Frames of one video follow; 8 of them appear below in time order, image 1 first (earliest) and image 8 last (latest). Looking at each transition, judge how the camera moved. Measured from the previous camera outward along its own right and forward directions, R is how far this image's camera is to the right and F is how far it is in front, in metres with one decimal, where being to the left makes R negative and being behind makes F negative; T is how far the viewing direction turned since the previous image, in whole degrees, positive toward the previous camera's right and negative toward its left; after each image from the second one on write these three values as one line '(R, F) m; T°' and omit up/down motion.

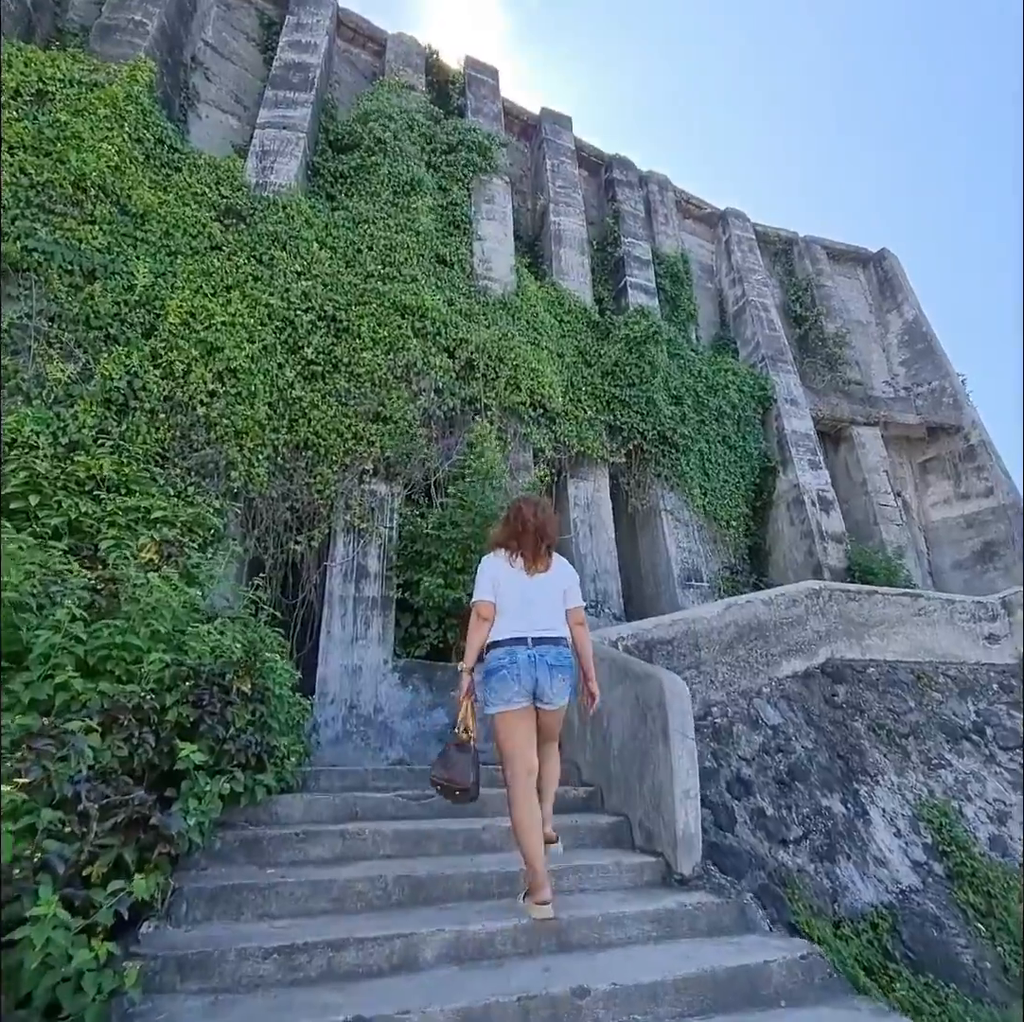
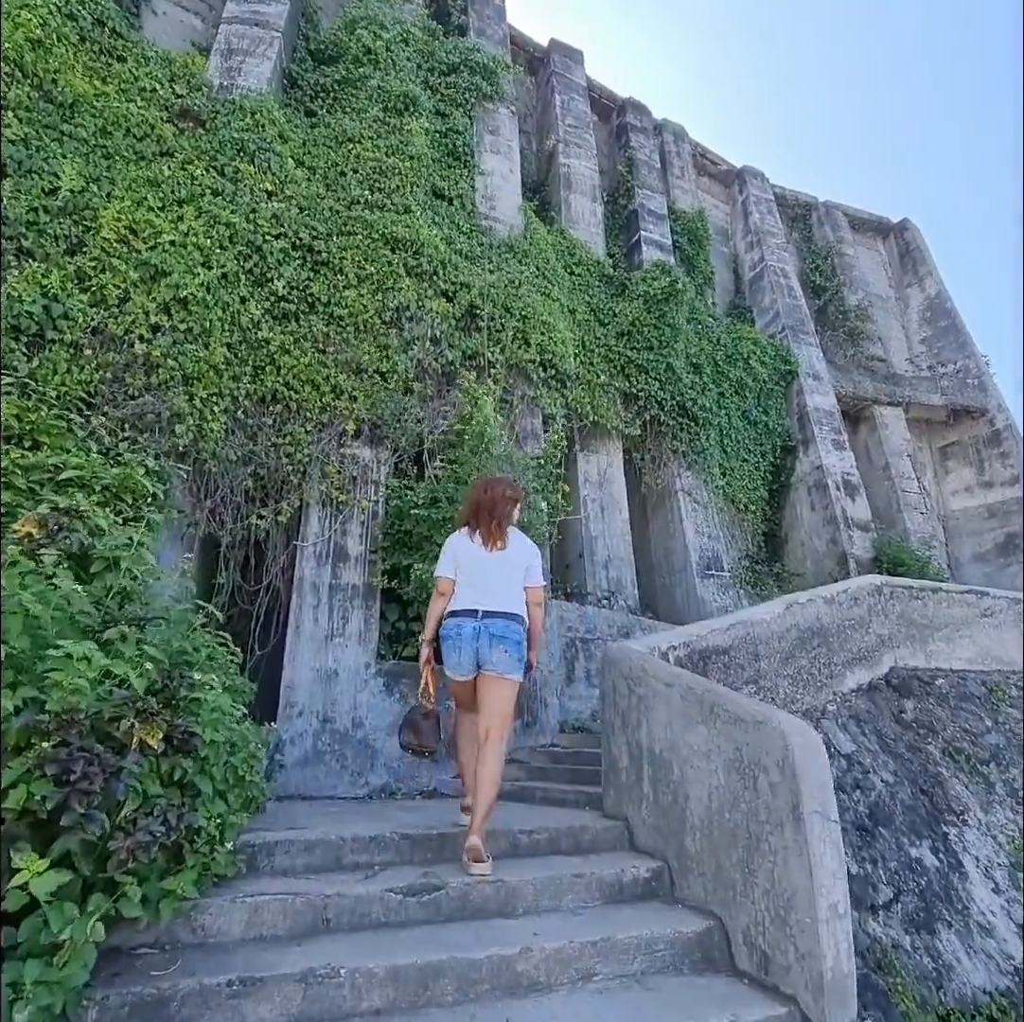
(-0.3, +1.4) m; +2°
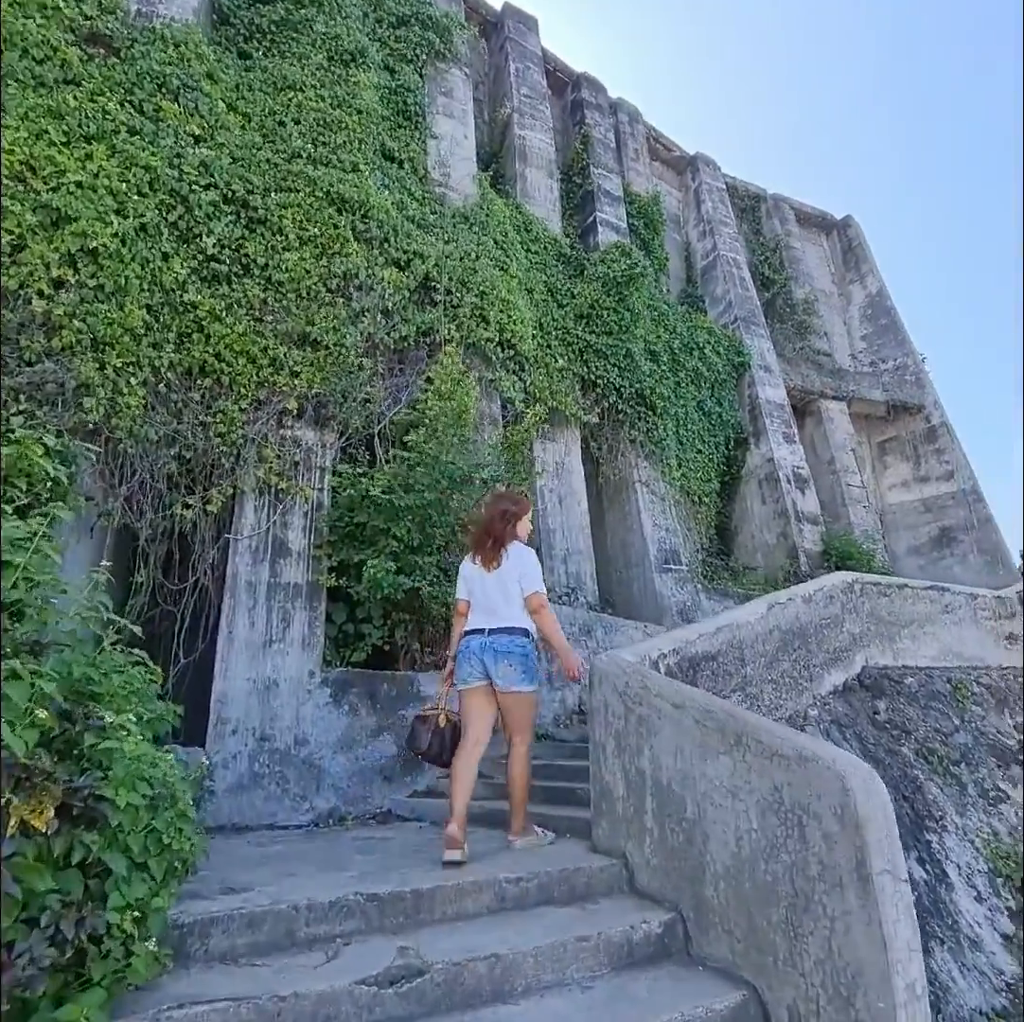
(-0.2, +0.6) m; +6°
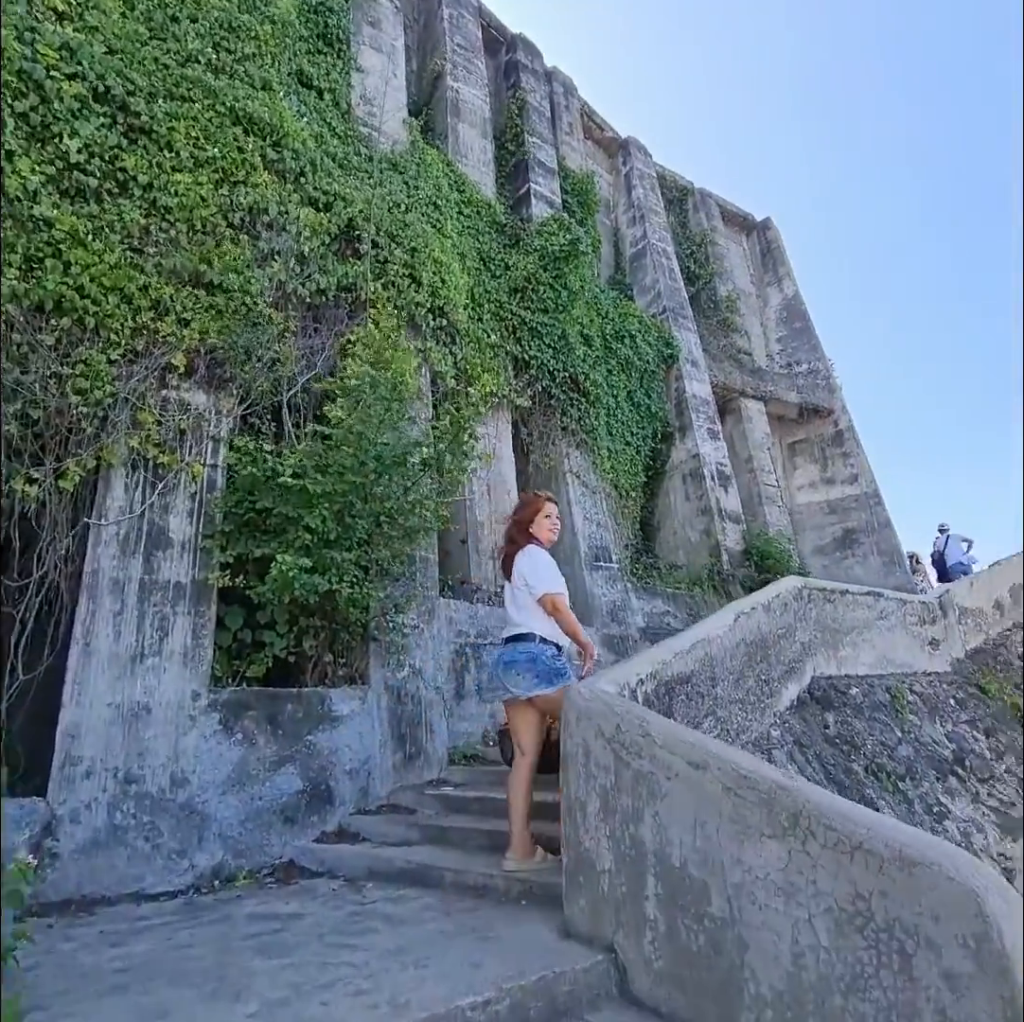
(-0.3, +0.8) m; +9°
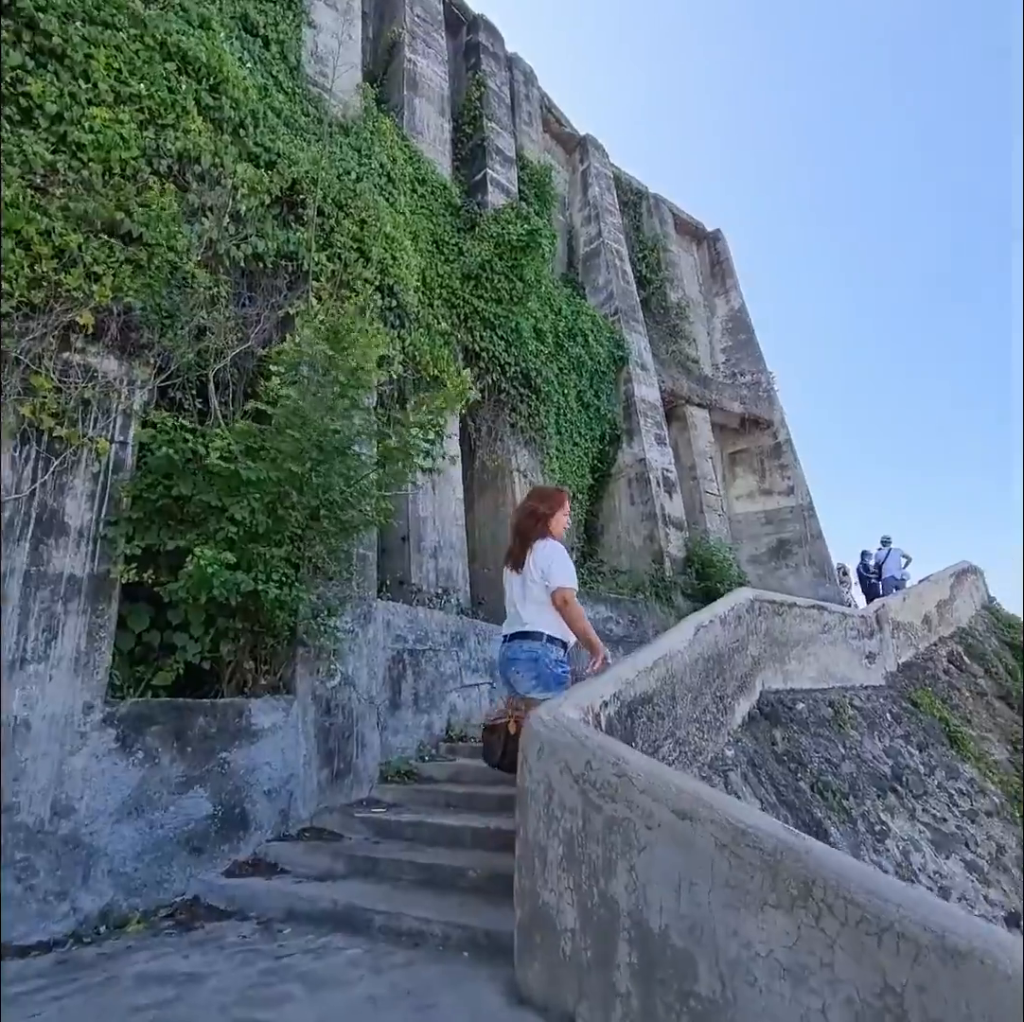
(-0.1, +0.4) m; +6°
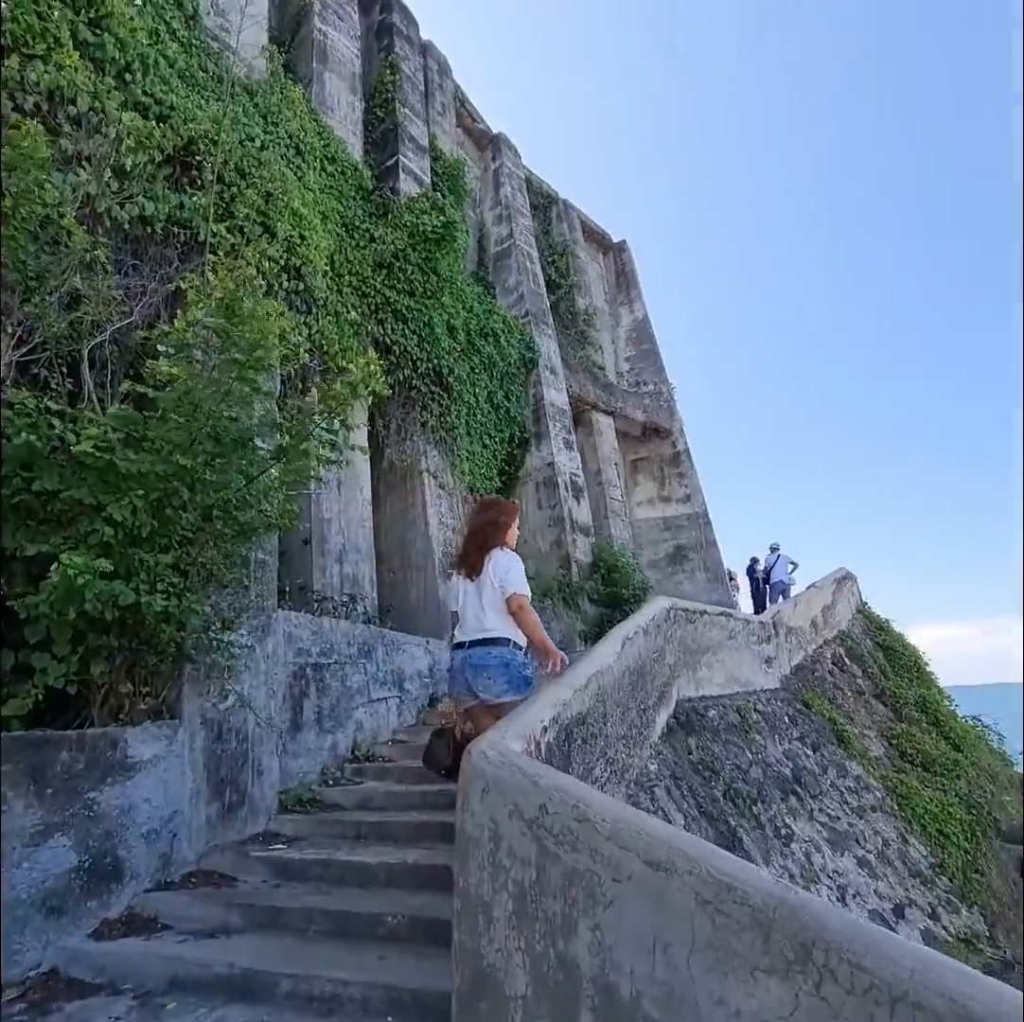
(-0.2, +0.3) m; +9°
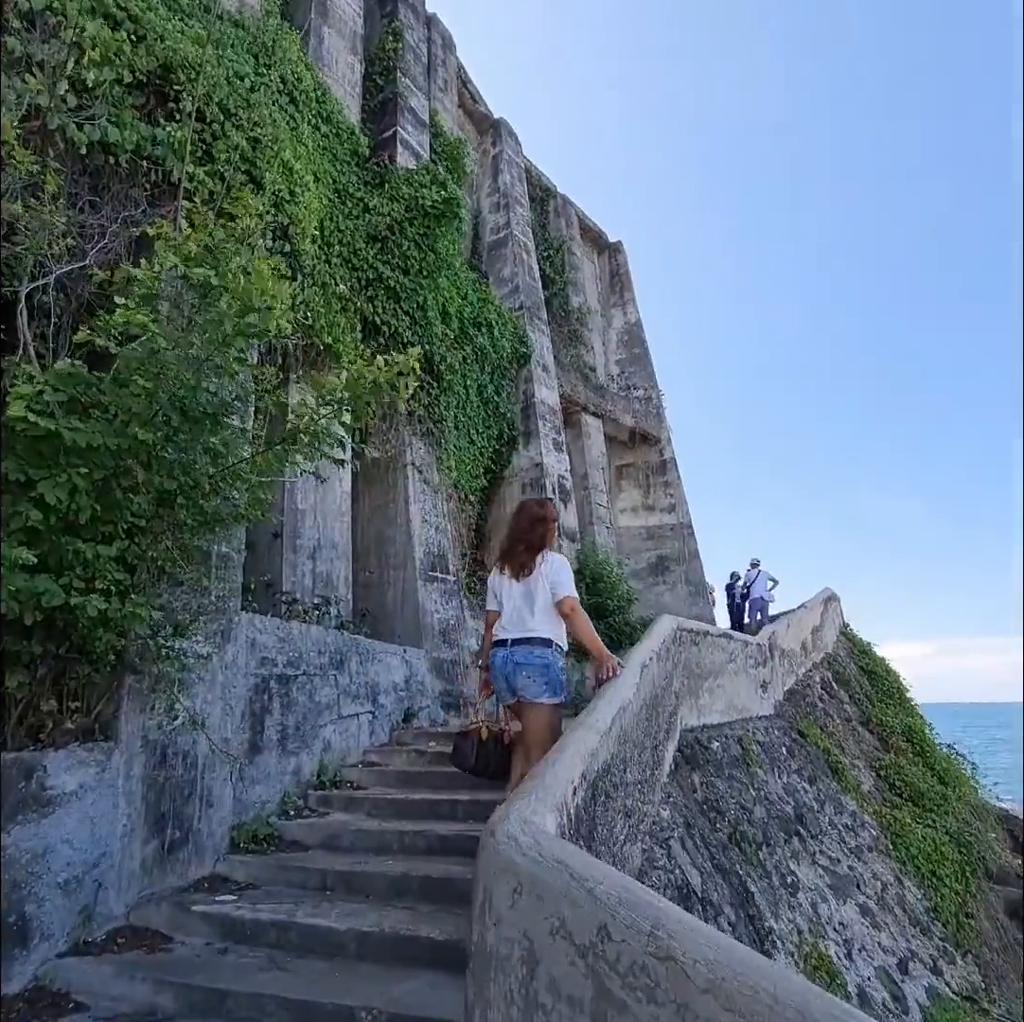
(-0.2, +0.6) m; +3°
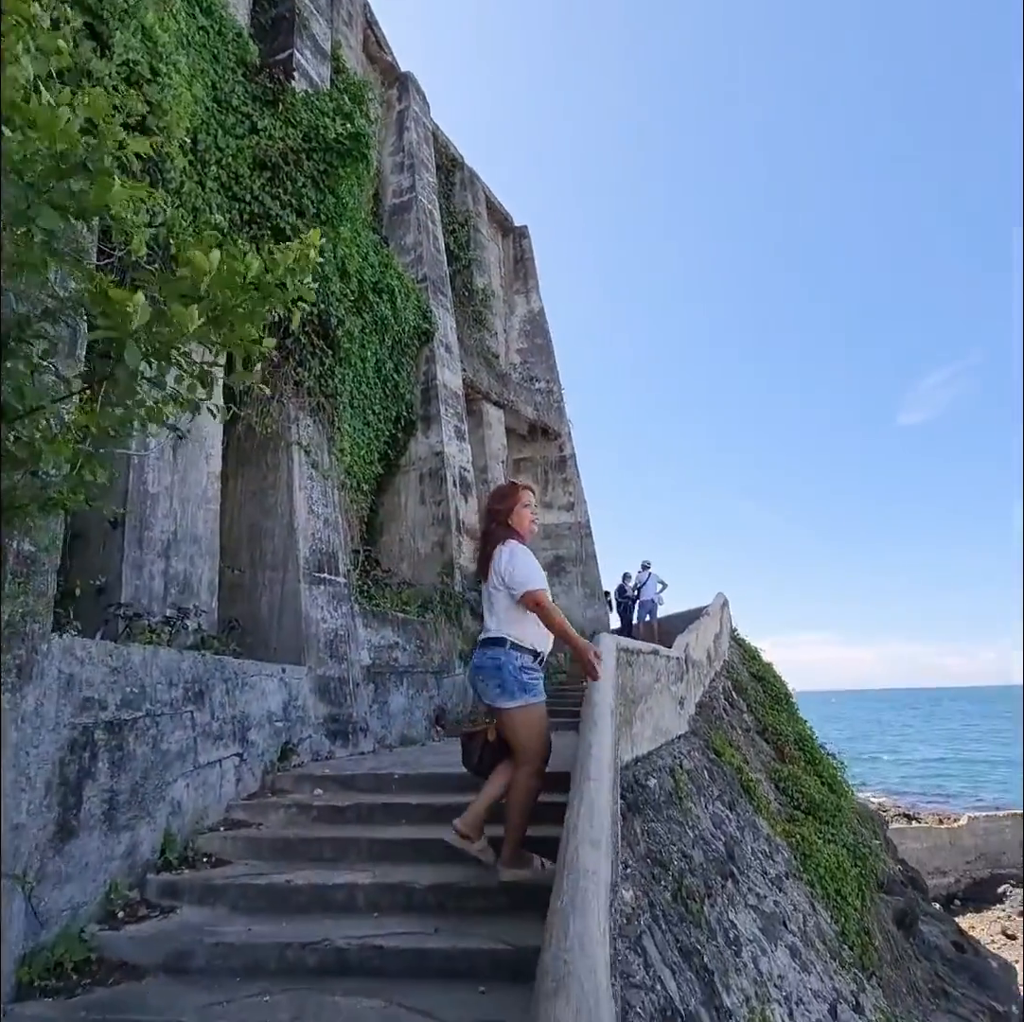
(-0.3, +1.0) m; +11°
